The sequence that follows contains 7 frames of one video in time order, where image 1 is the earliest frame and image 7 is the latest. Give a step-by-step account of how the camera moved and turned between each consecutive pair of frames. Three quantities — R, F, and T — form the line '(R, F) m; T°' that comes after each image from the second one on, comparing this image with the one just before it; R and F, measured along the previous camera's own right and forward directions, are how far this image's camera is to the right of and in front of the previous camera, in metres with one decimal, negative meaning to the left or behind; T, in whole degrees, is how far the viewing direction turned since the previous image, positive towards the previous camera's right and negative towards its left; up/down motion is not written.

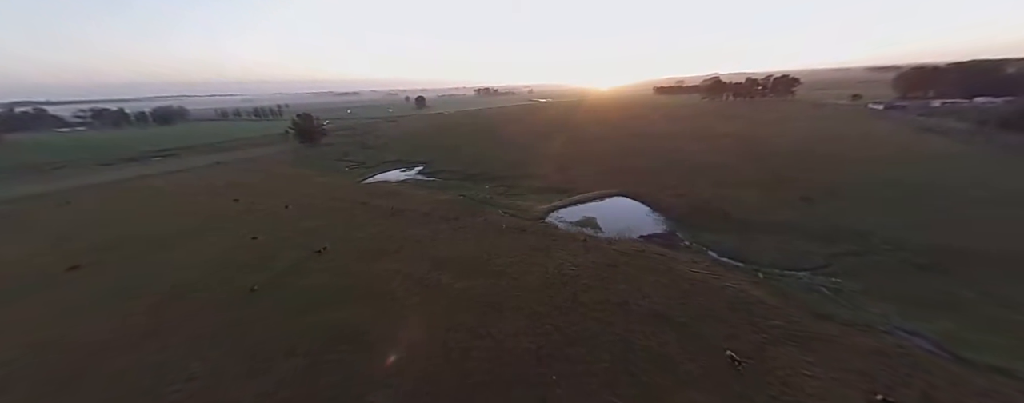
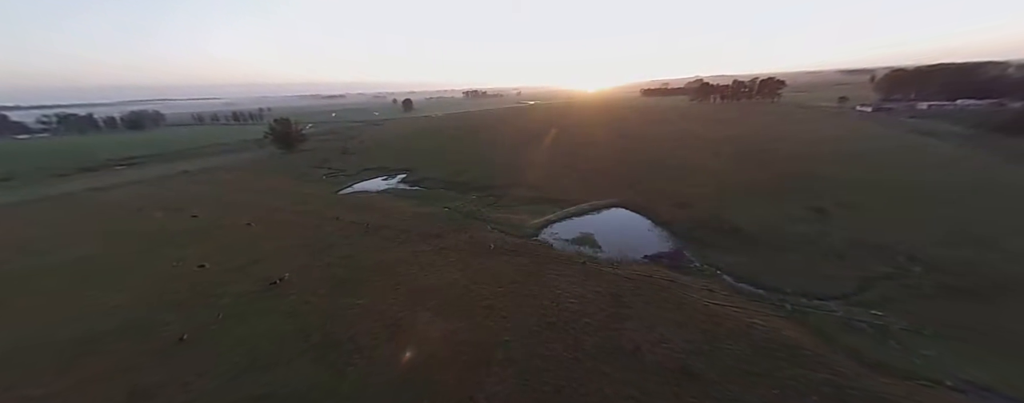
(0.0, +2.2) m; +2°
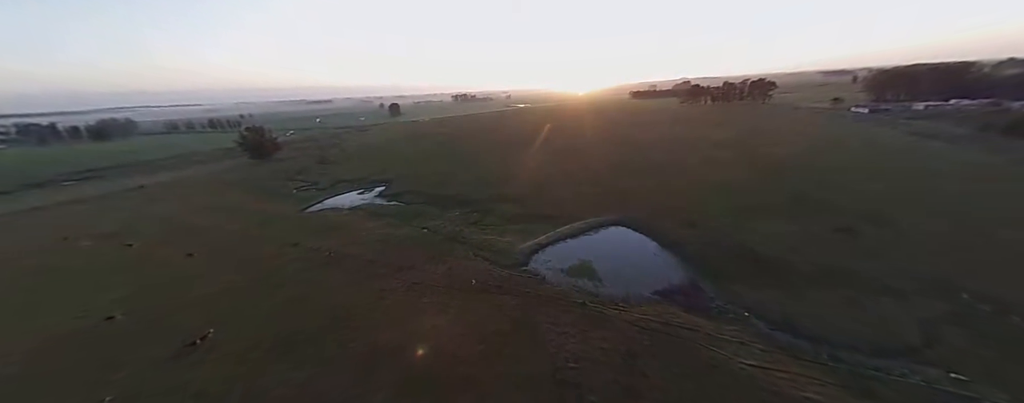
(+0.4, +3.0) m; +2°
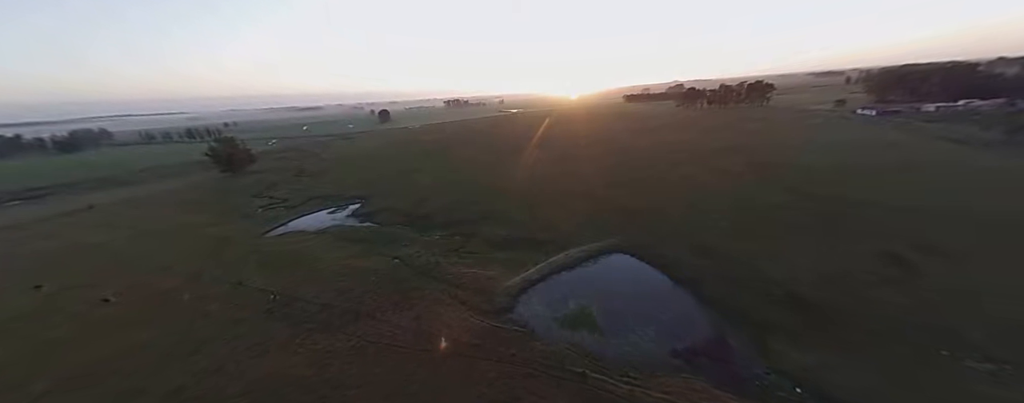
(+0.7, +3.3) m; +1°
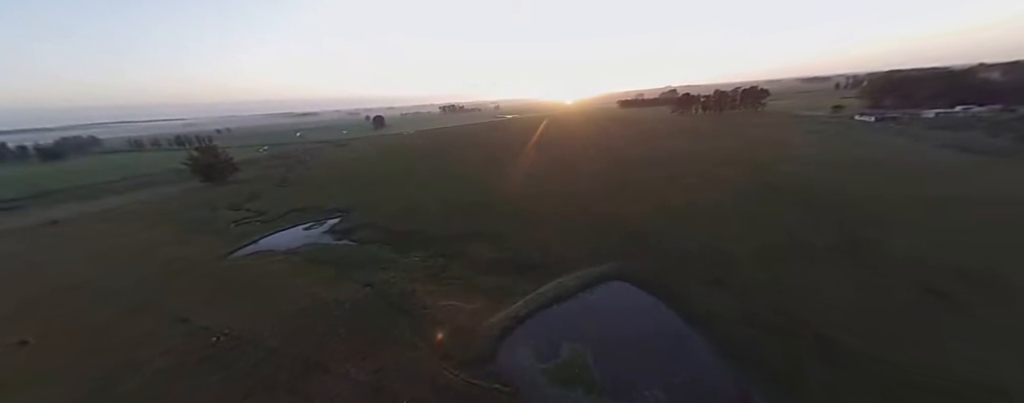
(+0.6, +2.0) m; +1°
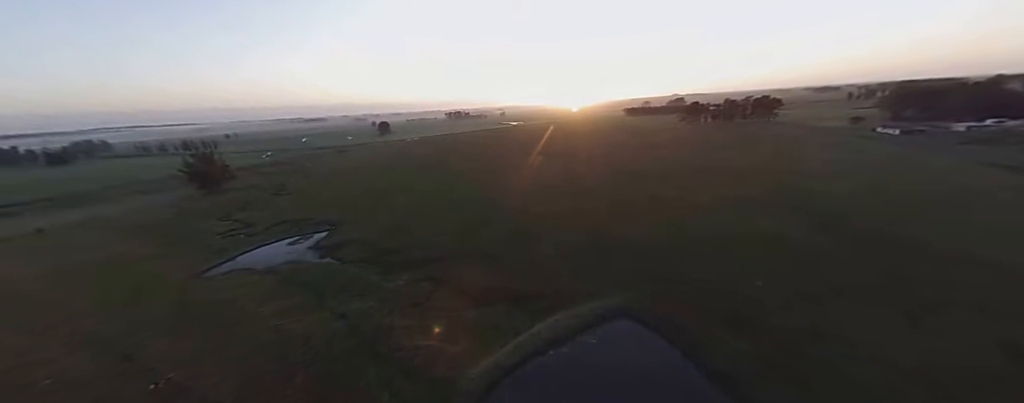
(+0.6, +2.0) m; -1°
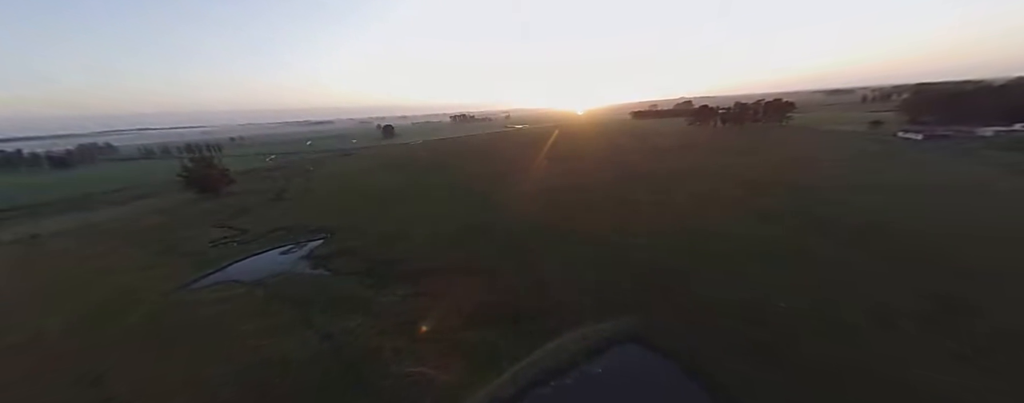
(+0.2, +1.4) m; -1°
